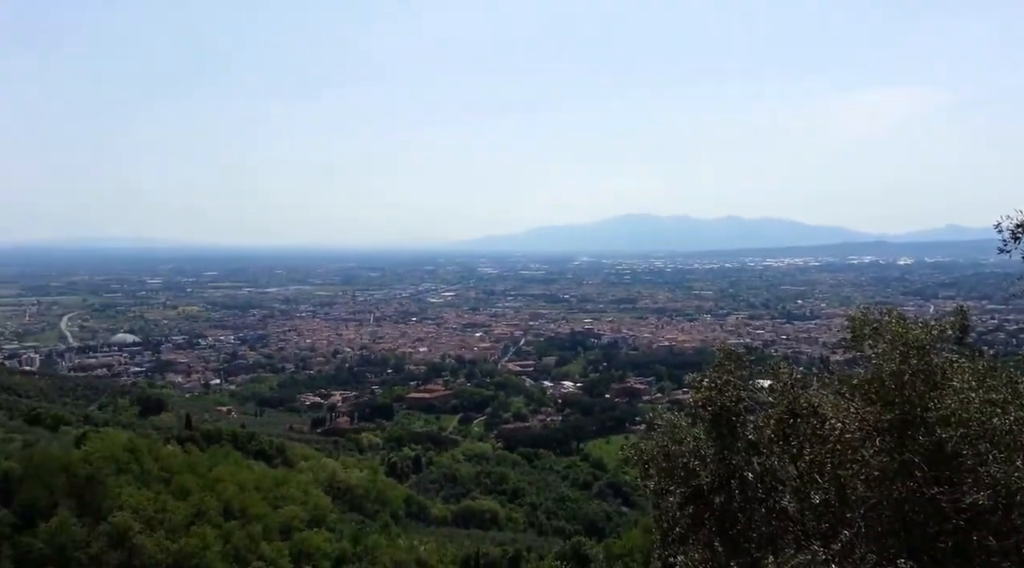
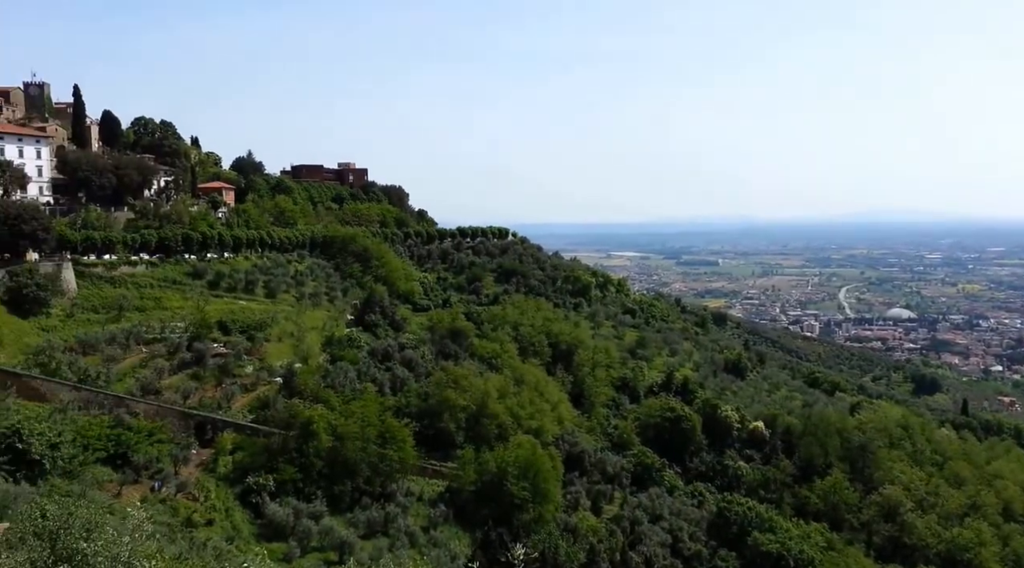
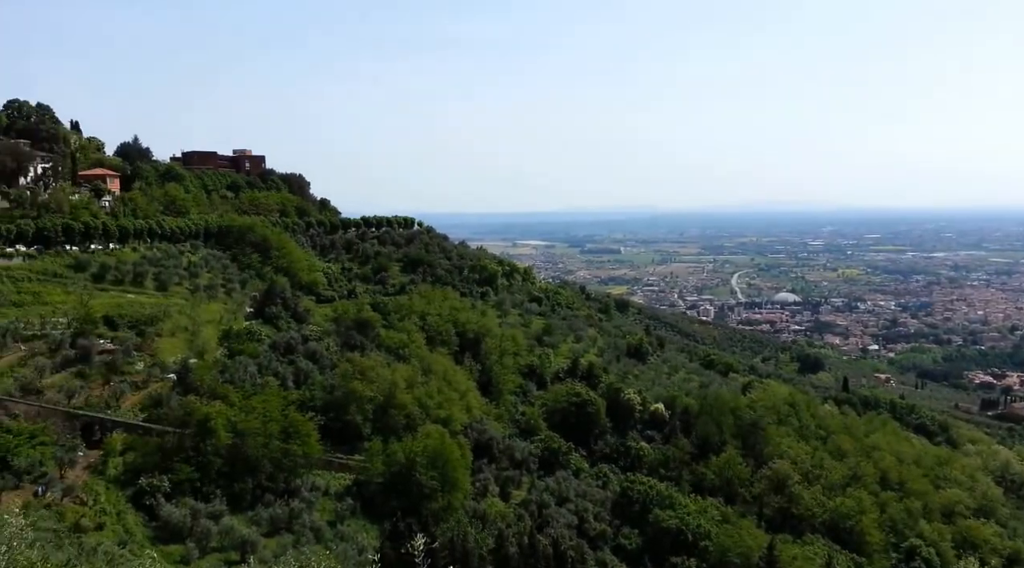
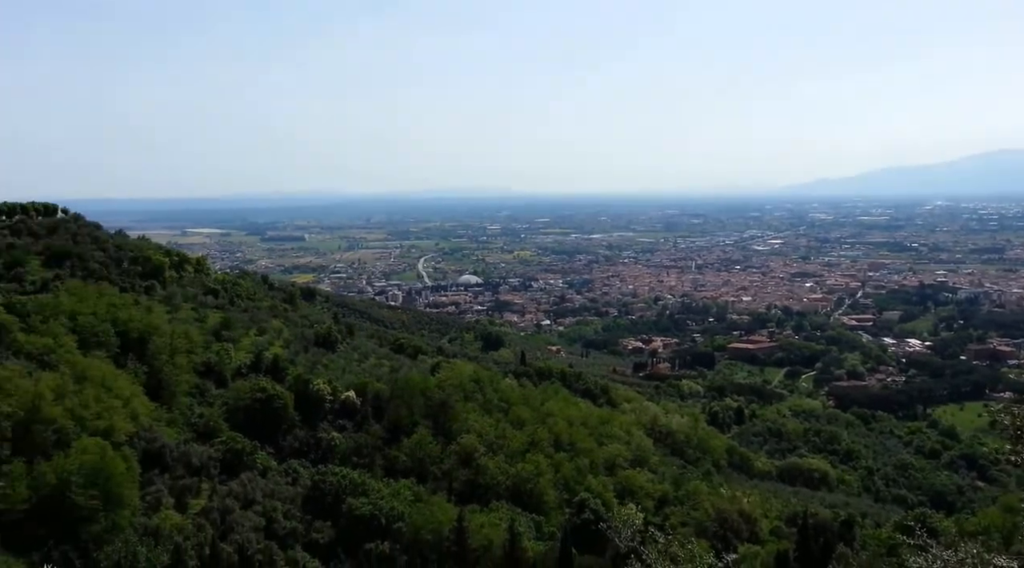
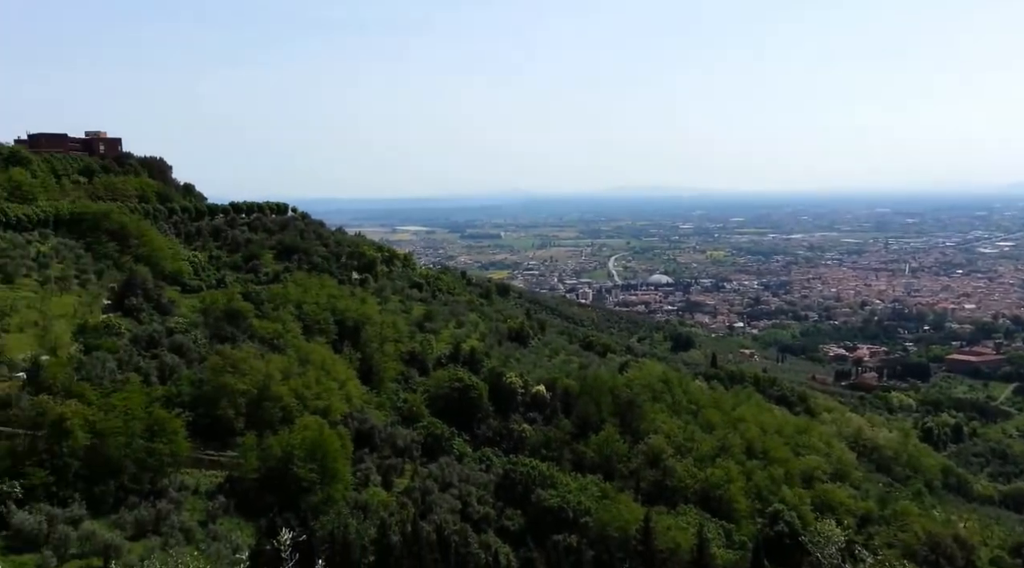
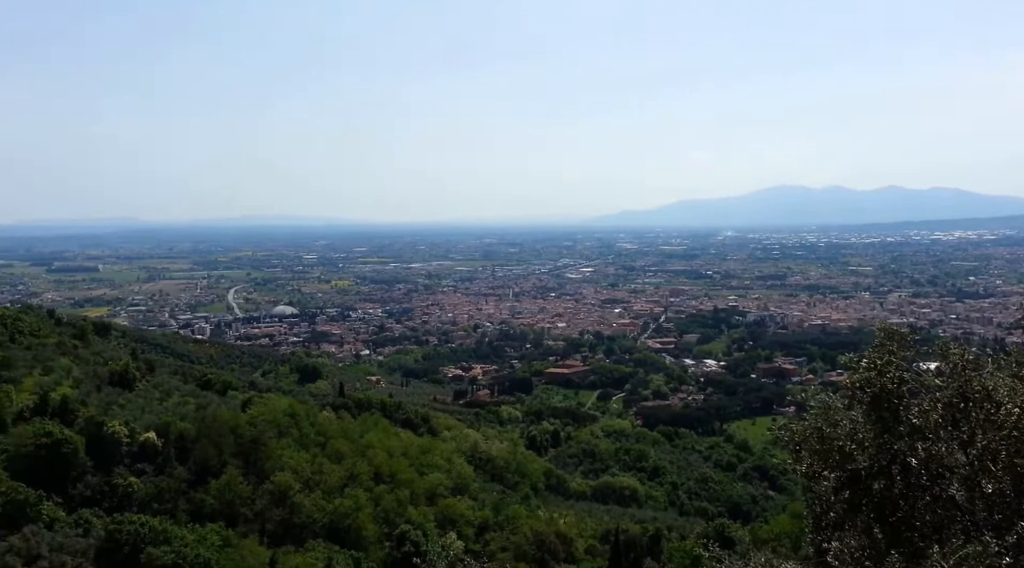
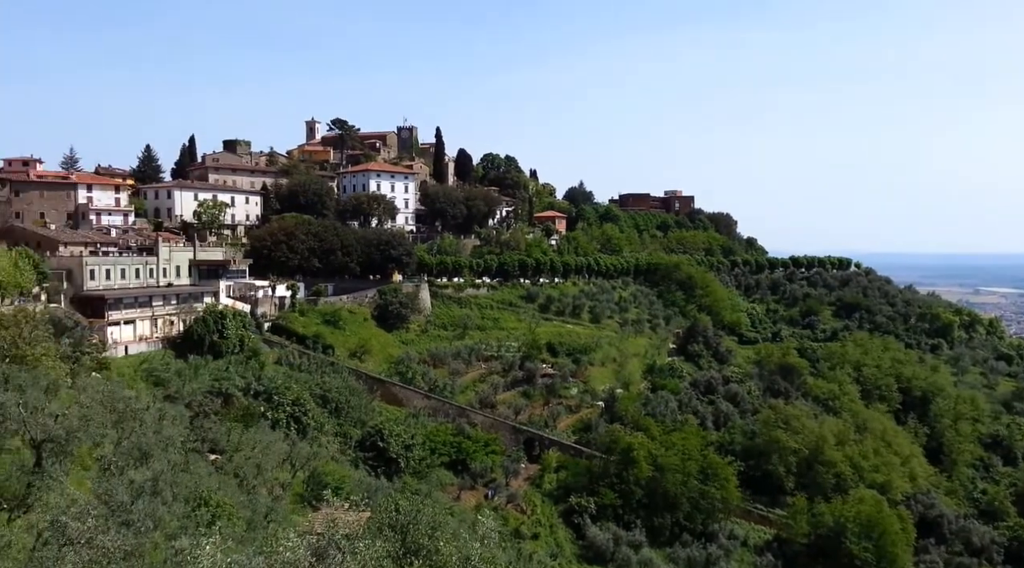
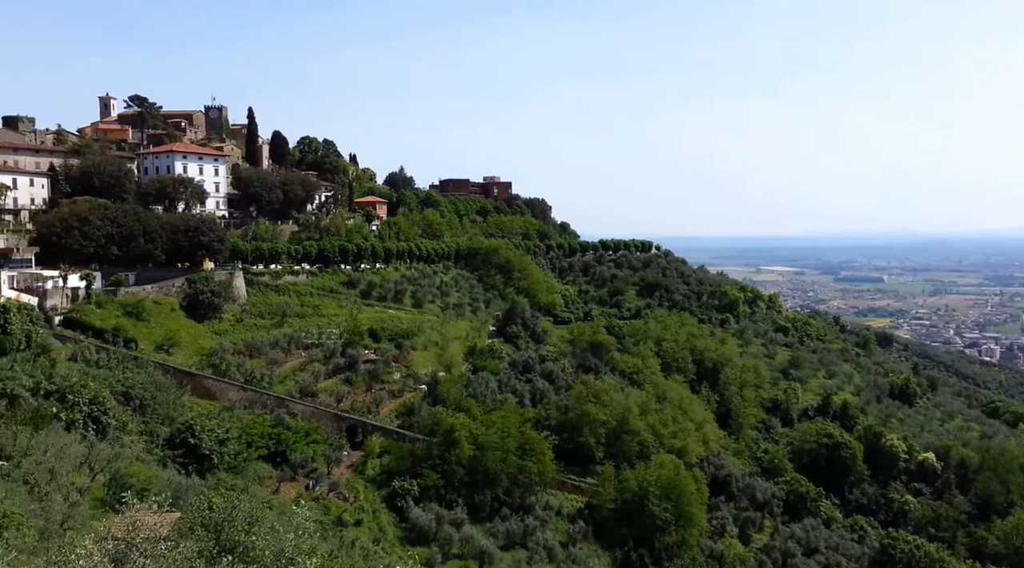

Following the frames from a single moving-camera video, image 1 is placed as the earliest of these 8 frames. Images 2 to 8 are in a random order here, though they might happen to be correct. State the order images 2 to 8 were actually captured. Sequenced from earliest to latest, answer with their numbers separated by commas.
6, 4, 5, 3, 2, 8, 7
